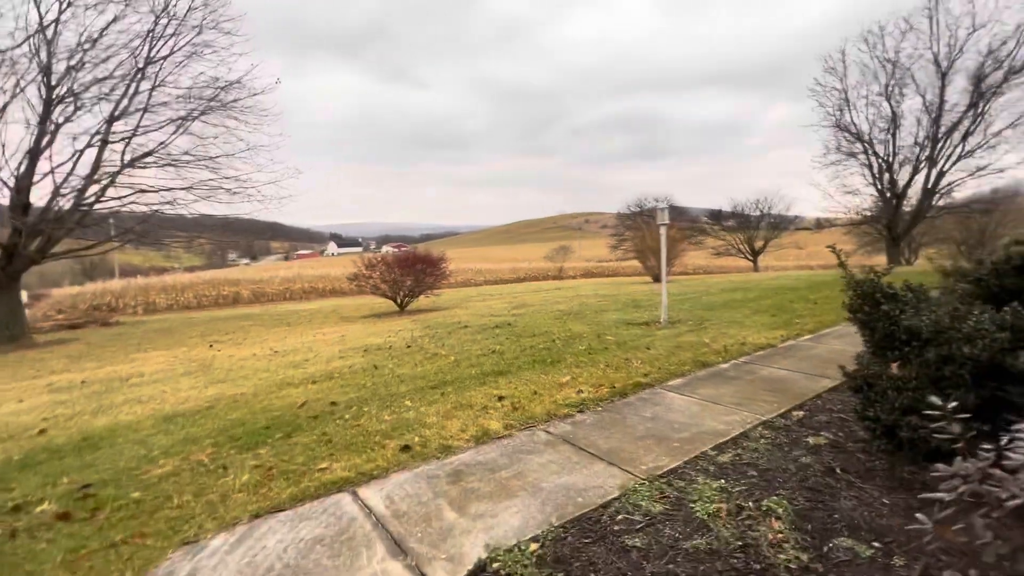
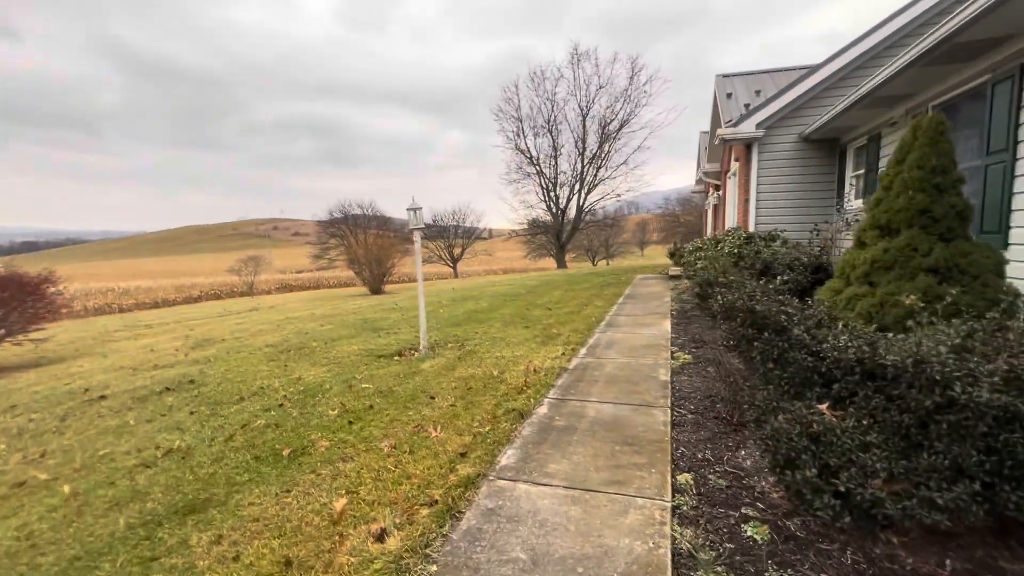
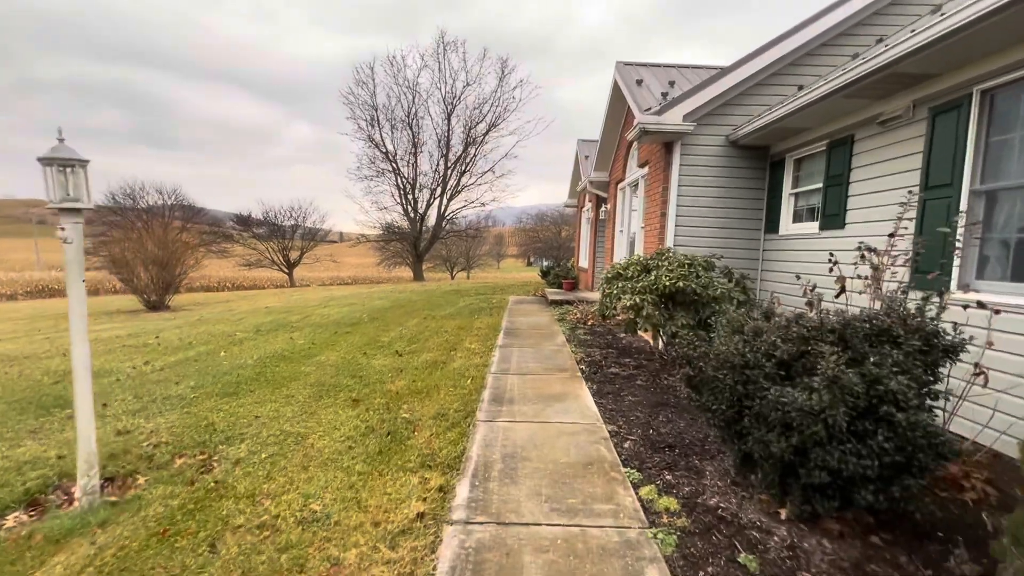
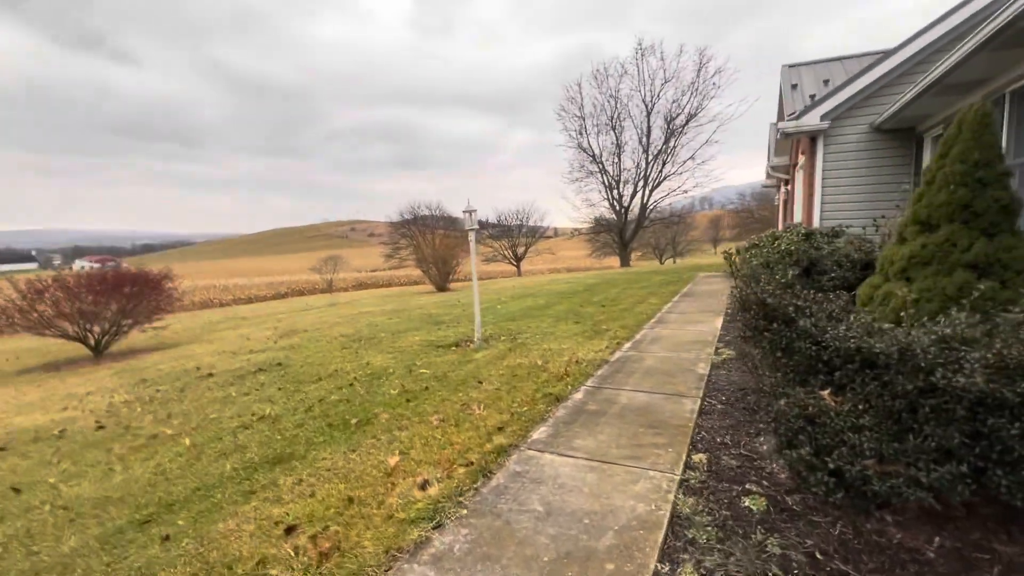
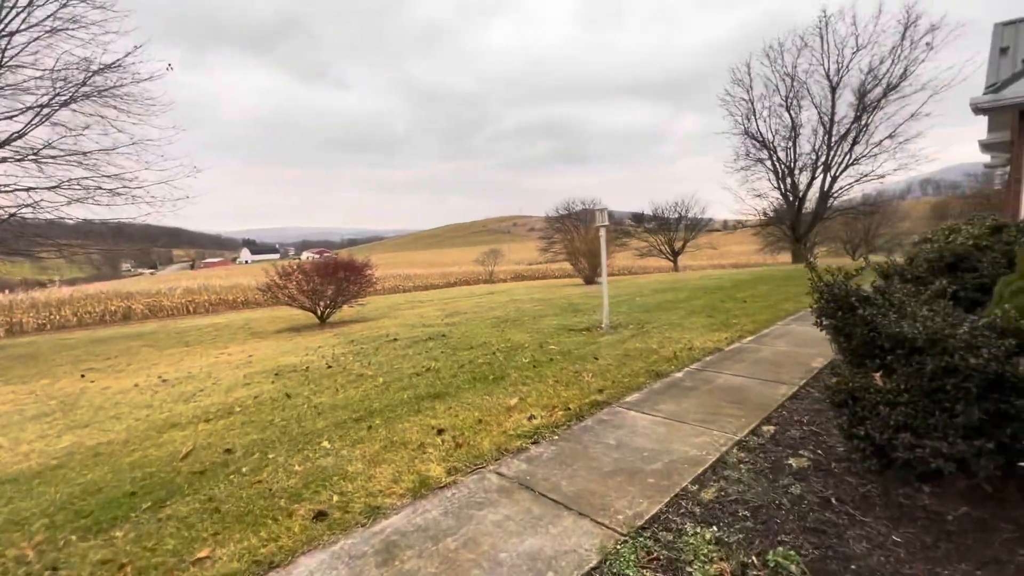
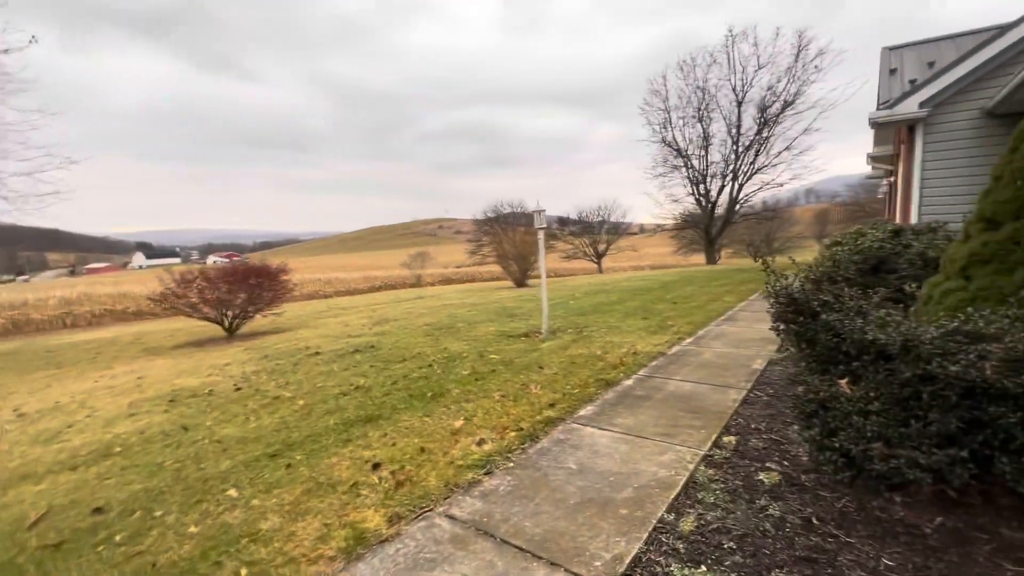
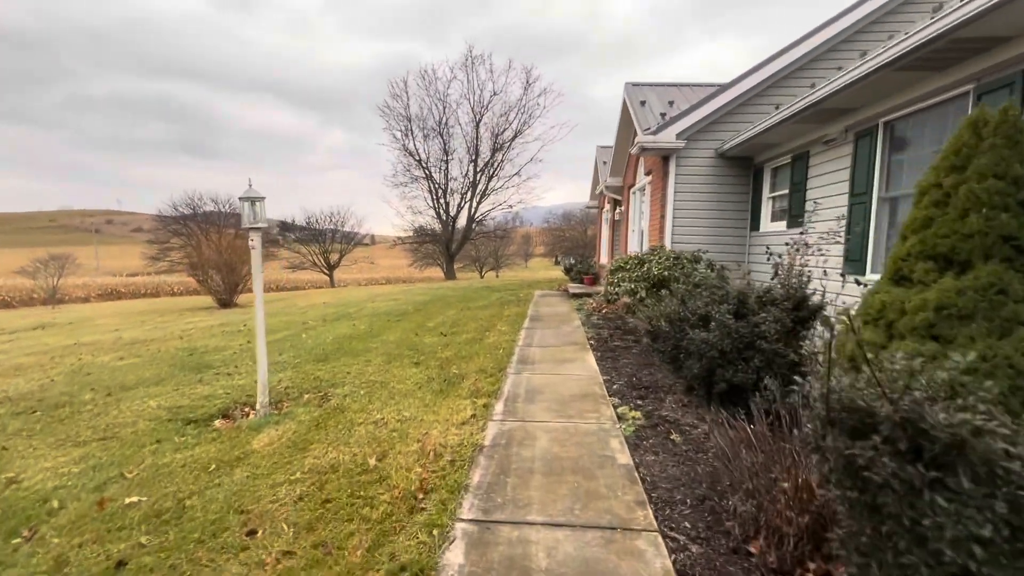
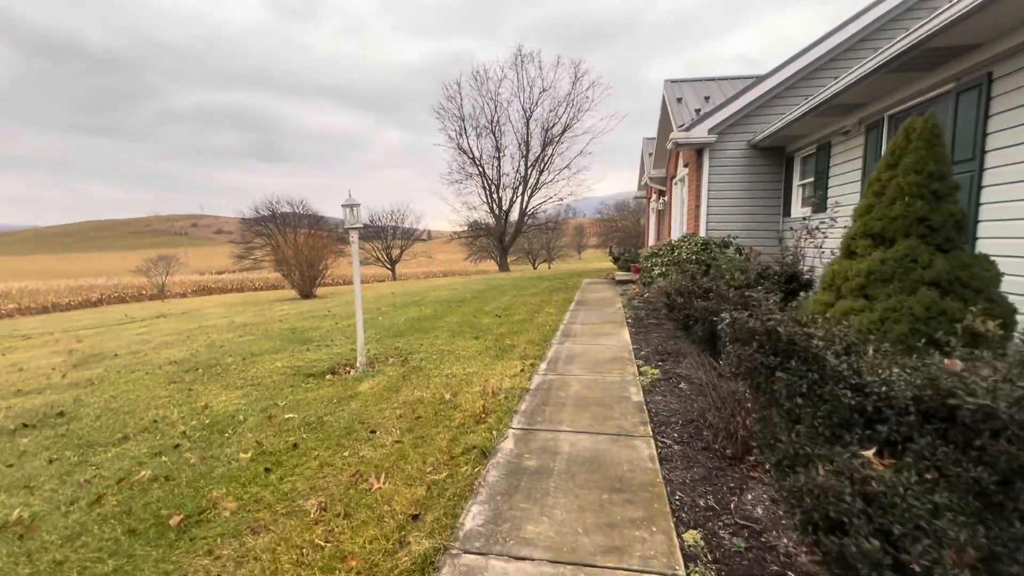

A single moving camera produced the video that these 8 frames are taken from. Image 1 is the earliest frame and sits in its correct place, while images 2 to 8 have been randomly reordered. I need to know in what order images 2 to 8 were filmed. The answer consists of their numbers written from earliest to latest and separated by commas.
5, 6, 4, 2, 8, 7, 3
